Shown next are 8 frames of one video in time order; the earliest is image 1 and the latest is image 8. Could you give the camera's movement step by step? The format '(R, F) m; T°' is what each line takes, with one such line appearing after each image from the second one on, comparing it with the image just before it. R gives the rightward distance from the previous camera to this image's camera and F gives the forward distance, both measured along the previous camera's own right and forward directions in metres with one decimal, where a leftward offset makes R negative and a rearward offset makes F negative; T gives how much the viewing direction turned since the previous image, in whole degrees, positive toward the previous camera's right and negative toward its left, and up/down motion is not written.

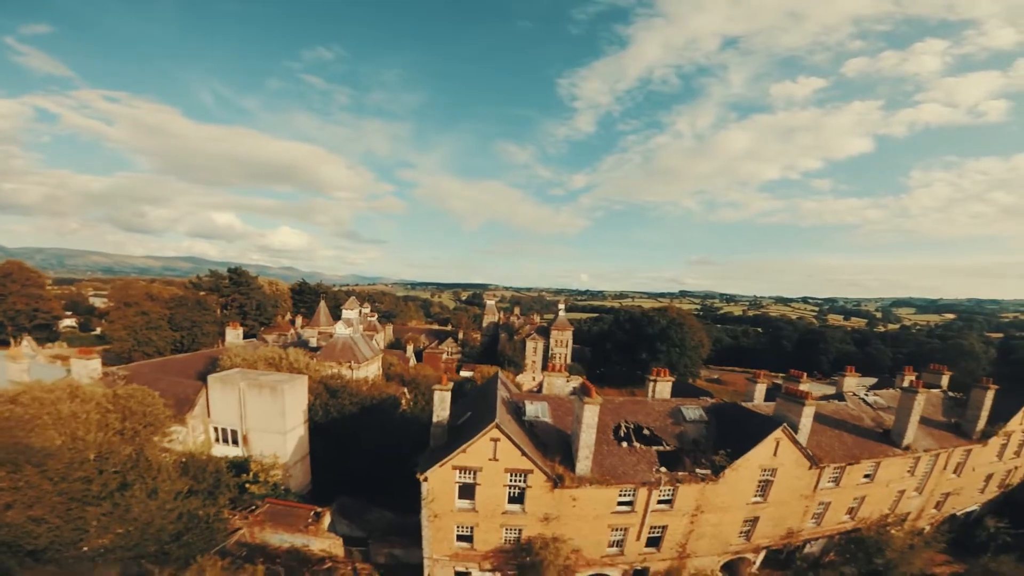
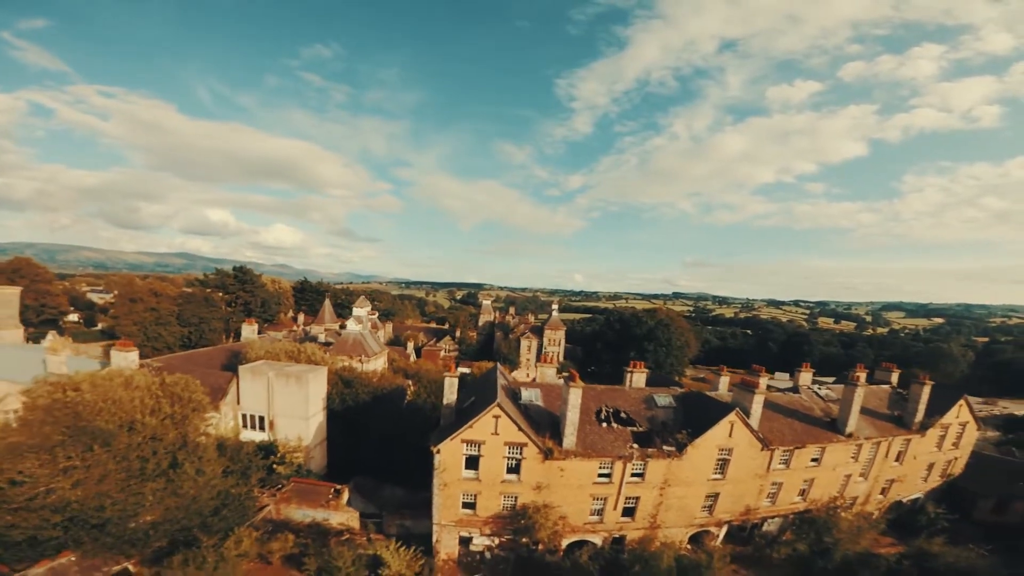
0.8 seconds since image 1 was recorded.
(-0.2, -2.7) m; +1°
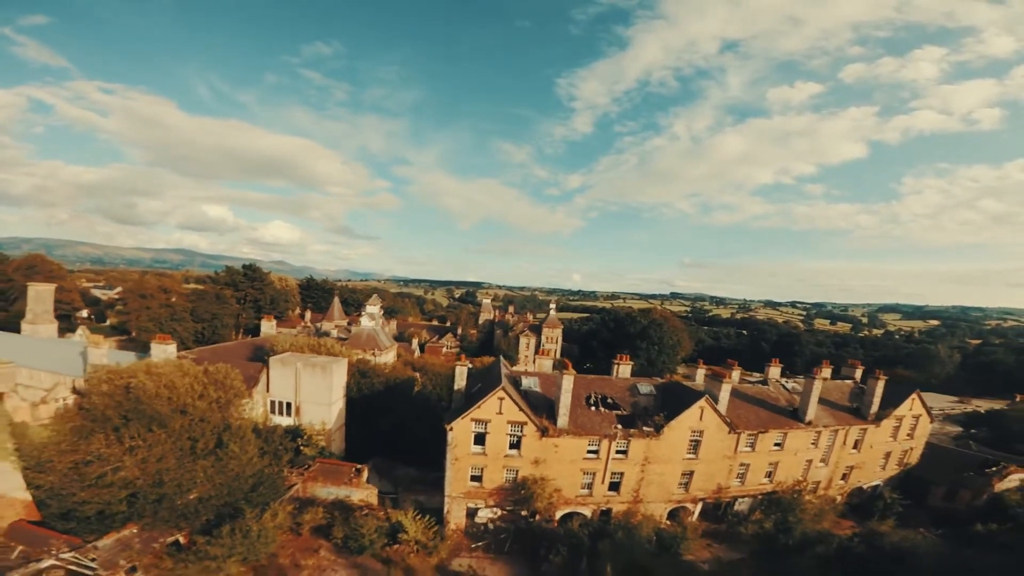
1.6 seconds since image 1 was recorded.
(-0.2, -2.7) m; 0°
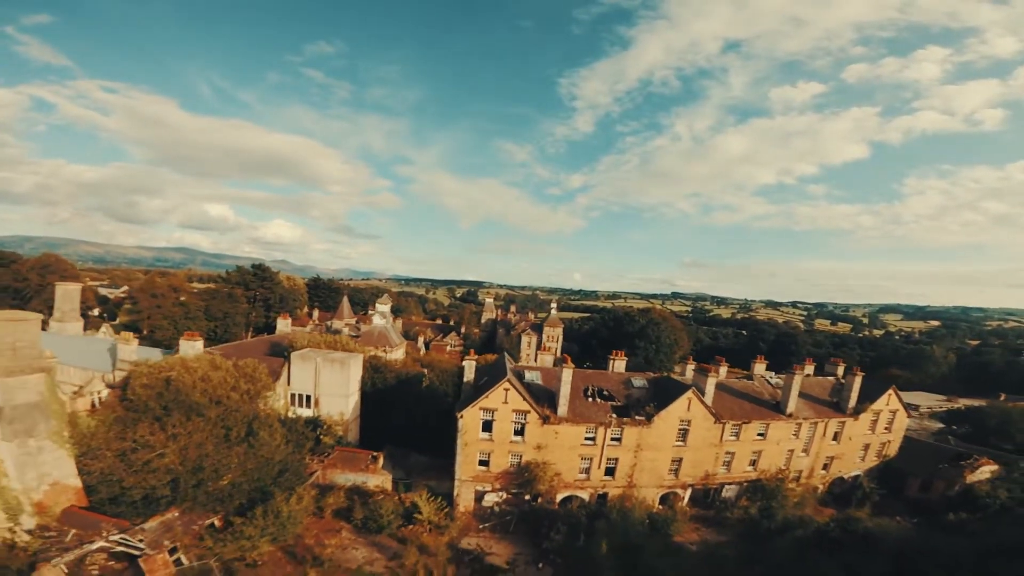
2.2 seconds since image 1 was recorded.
(-0.2, -2.0) m; 0°
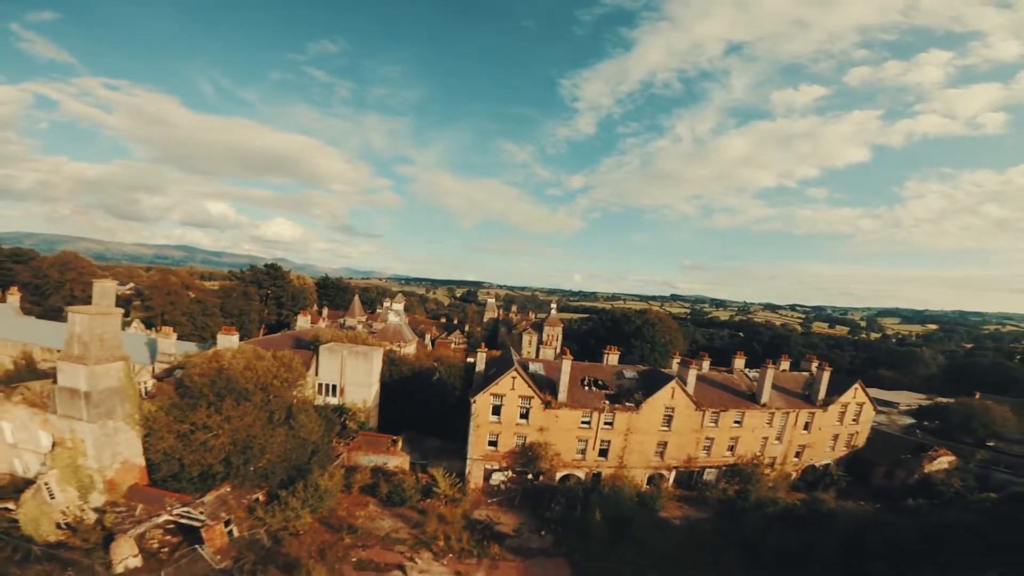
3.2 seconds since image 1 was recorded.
(-0.4, -3.2) m; 0°
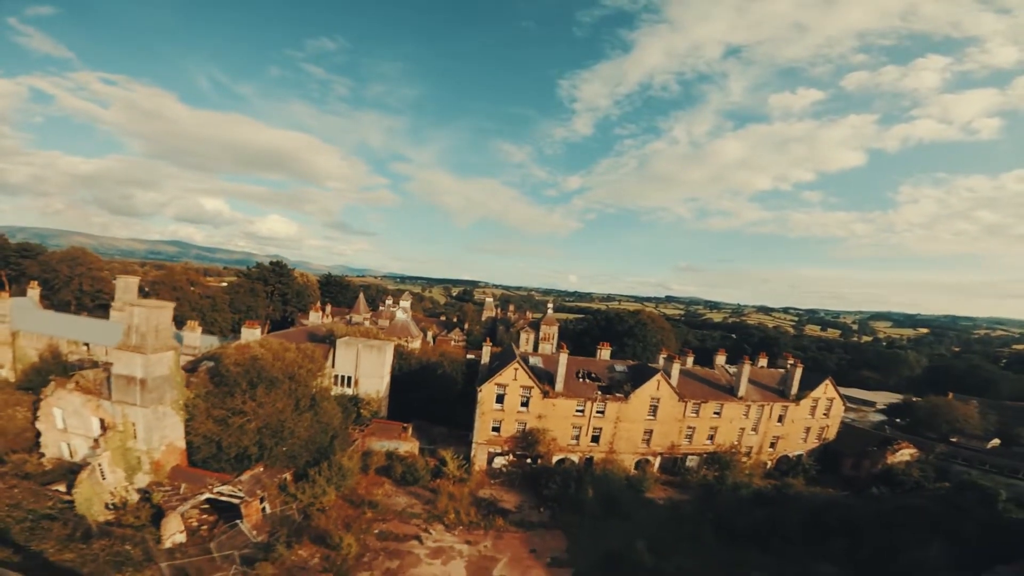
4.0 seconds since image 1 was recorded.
(-0.5, -2.8) m; +1°
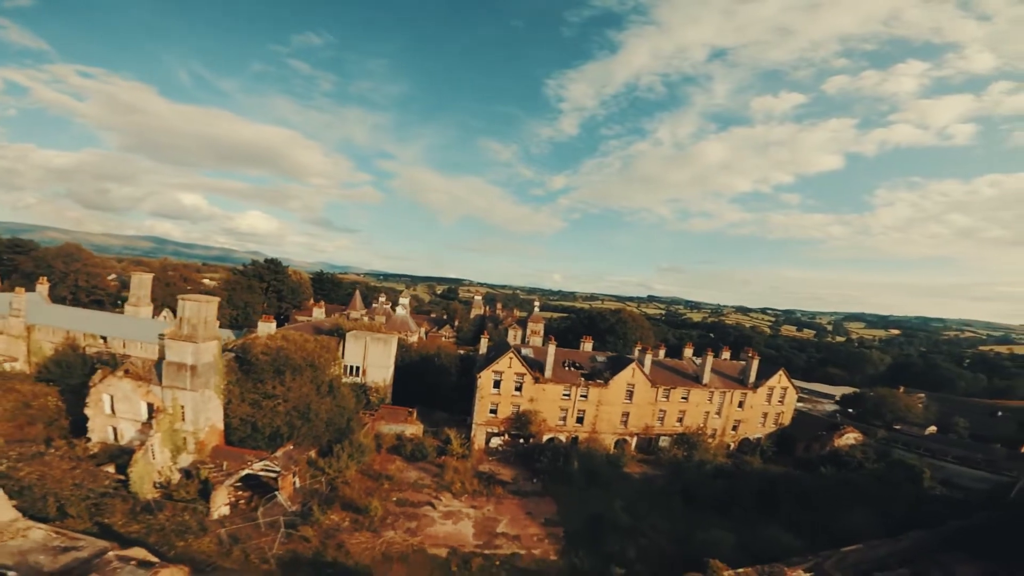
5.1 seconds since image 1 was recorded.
(-0.8, -3.9) m; +2°
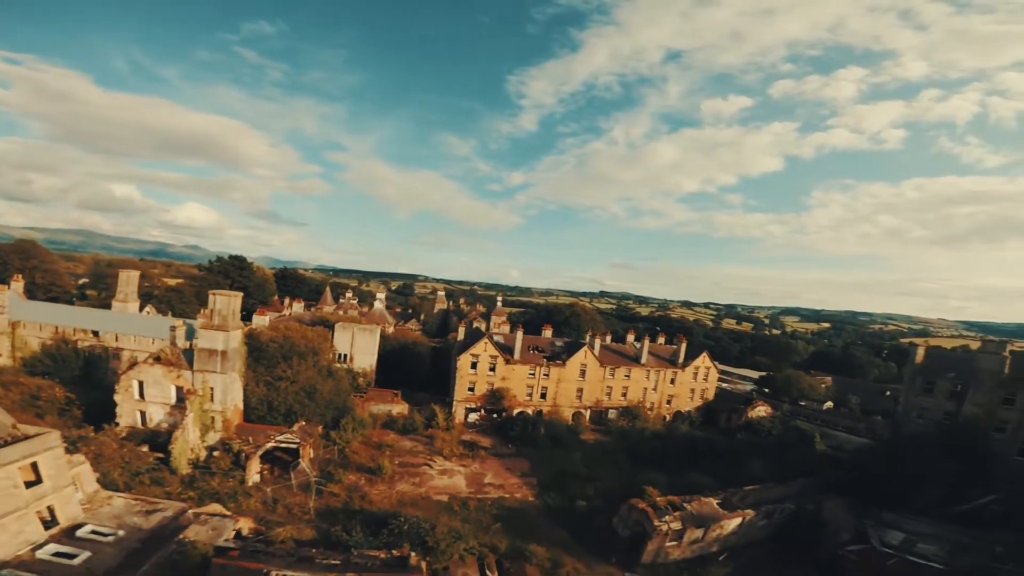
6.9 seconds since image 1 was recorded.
(-1.5, -6.3) m; +6°
